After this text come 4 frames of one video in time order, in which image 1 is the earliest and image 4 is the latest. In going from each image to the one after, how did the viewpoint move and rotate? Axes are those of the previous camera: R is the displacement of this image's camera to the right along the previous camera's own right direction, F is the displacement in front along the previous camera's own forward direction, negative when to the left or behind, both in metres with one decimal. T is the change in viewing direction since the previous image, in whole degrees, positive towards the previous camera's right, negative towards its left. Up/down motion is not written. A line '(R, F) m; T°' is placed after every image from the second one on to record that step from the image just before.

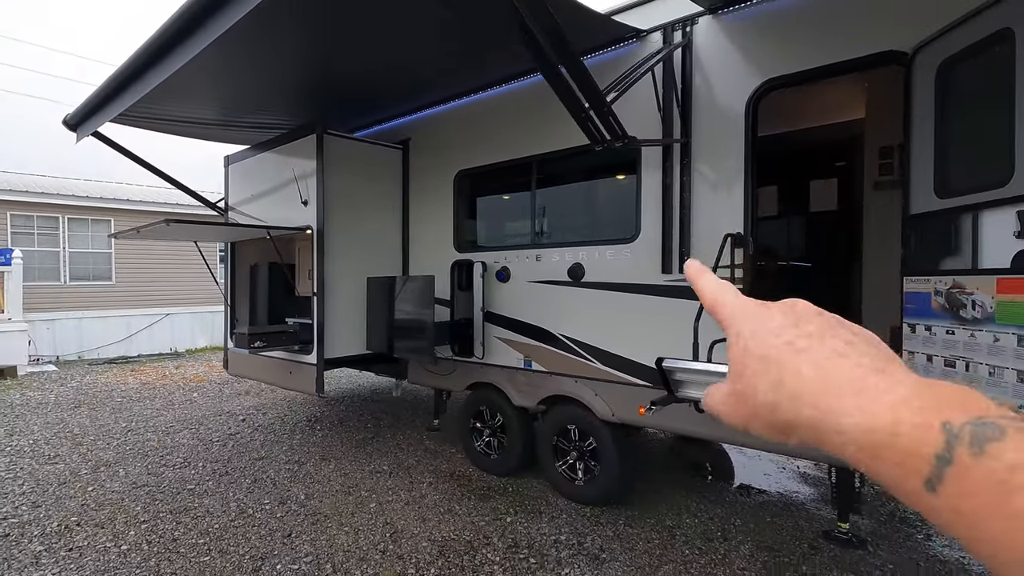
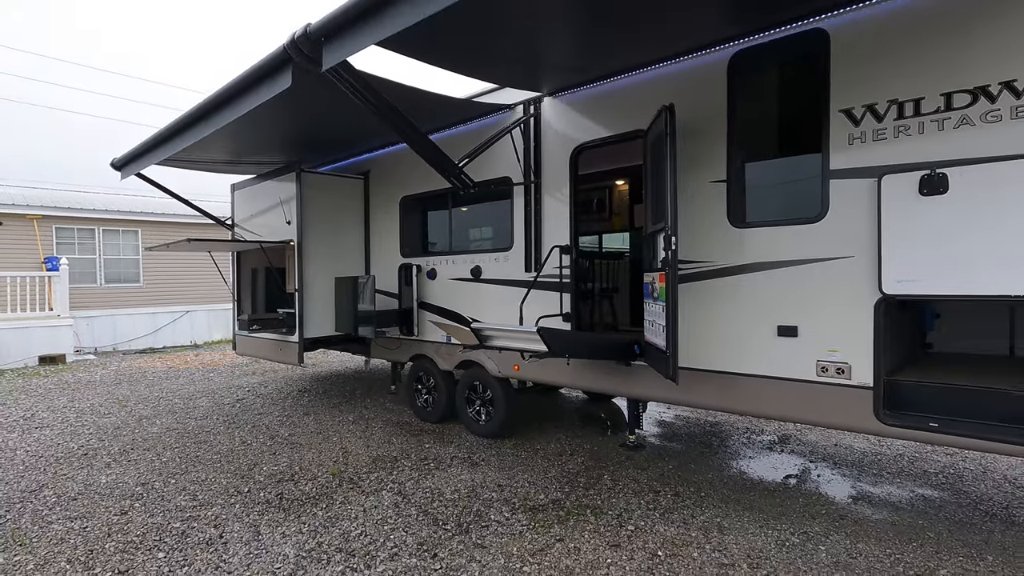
(+0.8, -1.3) m; -1°
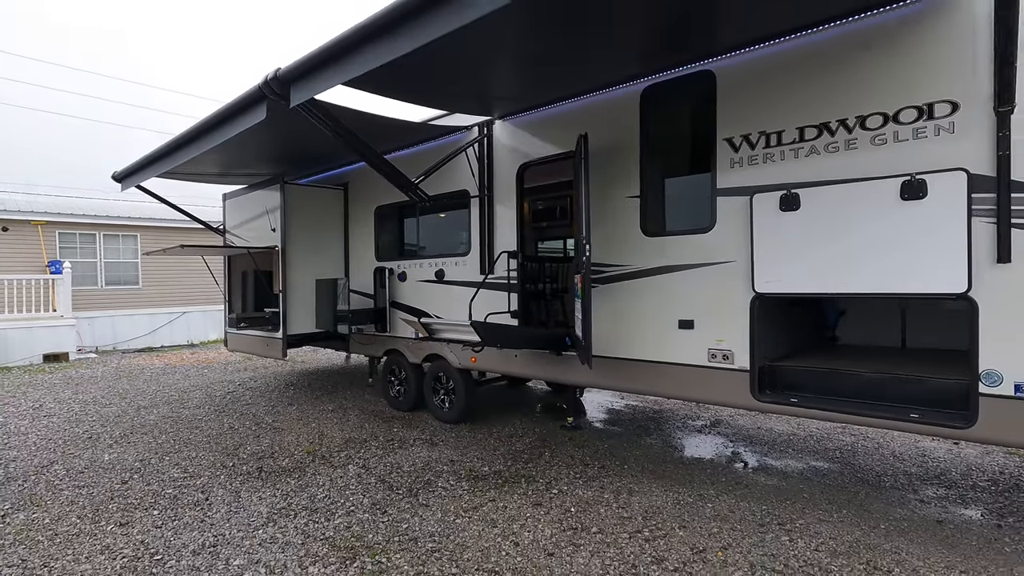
(+0.4, -0.5) m; 0°
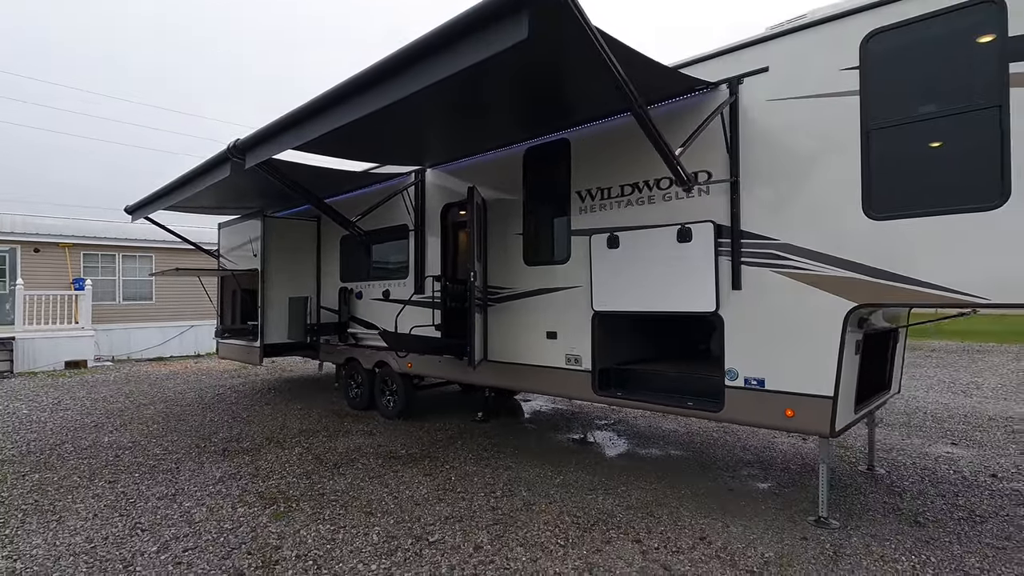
(+0.9, -0.9) m; -2°
